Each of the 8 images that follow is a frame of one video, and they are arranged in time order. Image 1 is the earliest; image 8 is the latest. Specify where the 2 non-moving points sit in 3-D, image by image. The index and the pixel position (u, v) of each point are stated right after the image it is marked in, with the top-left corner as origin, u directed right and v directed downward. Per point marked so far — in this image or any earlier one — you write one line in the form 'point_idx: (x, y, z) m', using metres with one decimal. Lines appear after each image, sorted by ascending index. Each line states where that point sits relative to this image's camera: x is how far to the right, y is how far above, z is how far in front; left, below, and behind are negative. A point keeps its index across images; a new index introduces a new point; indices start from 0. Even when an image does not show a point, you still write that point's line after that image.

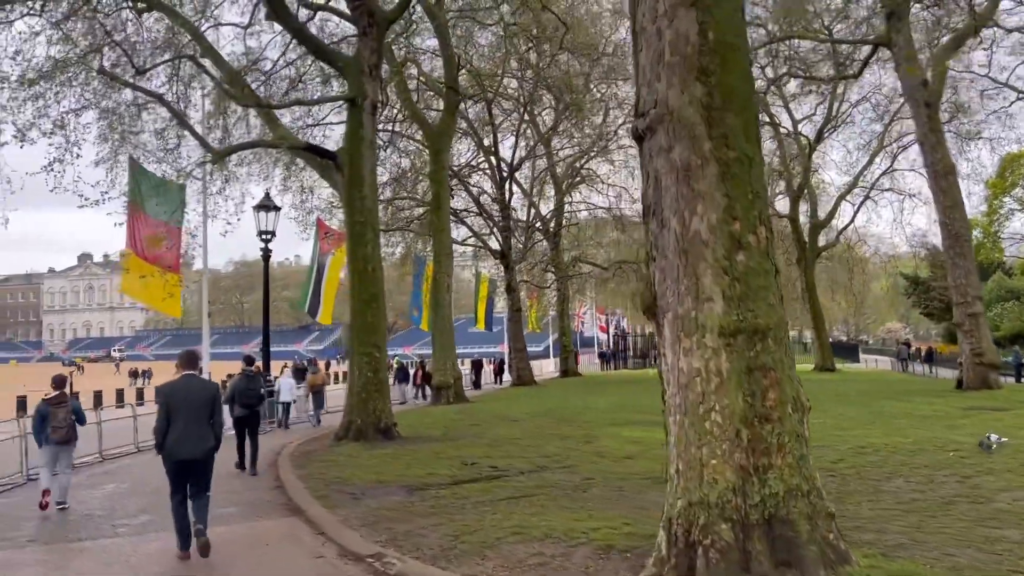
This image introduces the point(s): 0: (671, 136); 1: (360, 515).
0: (+0.9, +0.9, +4.7) m
1: (-1.4, -2.0, +7.6) m
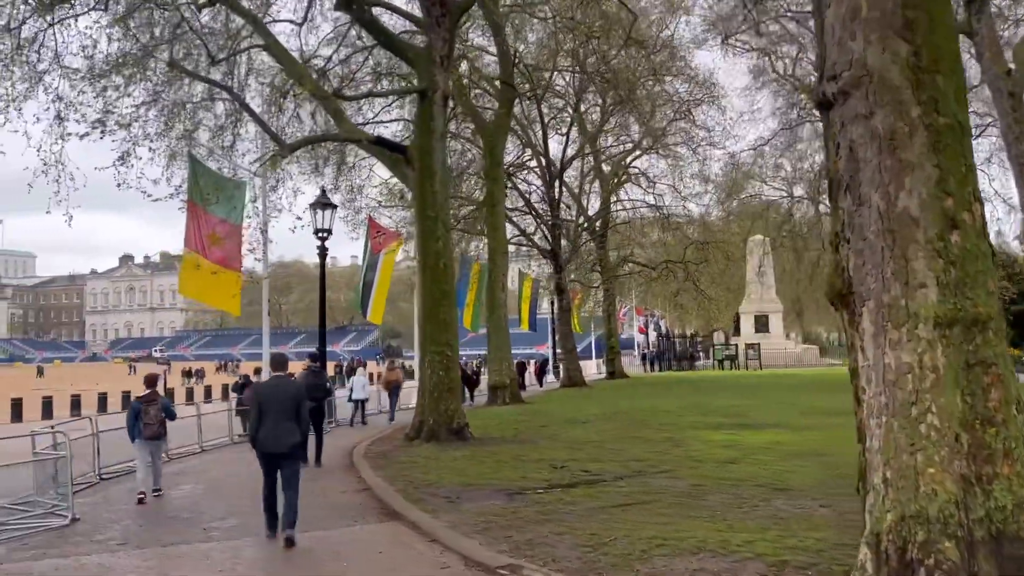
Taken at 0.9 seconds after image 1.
0: (+1.8, +0.9, +4.2) m
1: (-0.4, -2.0, +7.2) m
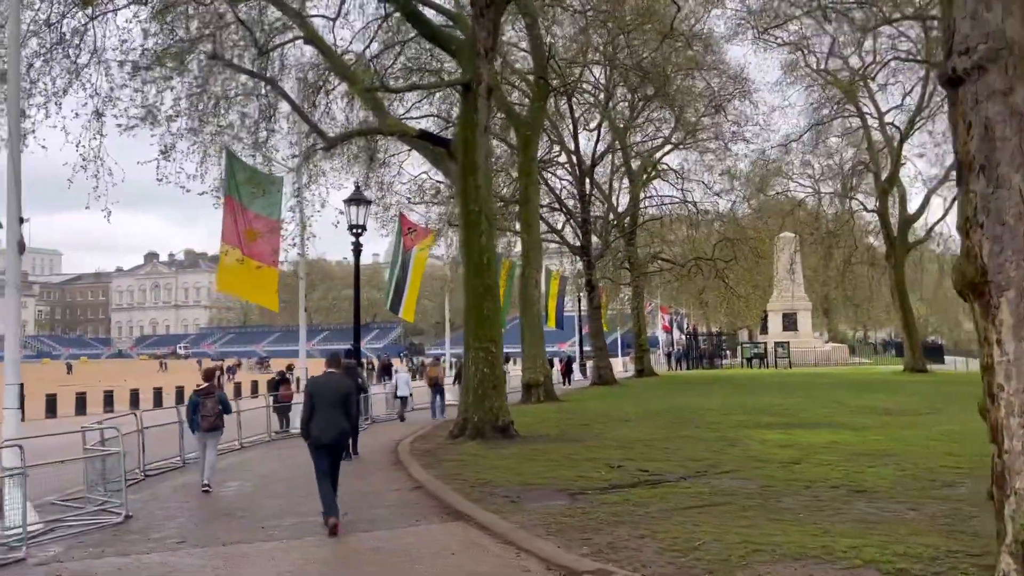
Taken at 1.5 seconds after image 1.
0: (+2.3, +1.0, +3.9) m
1: (+0.2, -1.9, +6.9) m
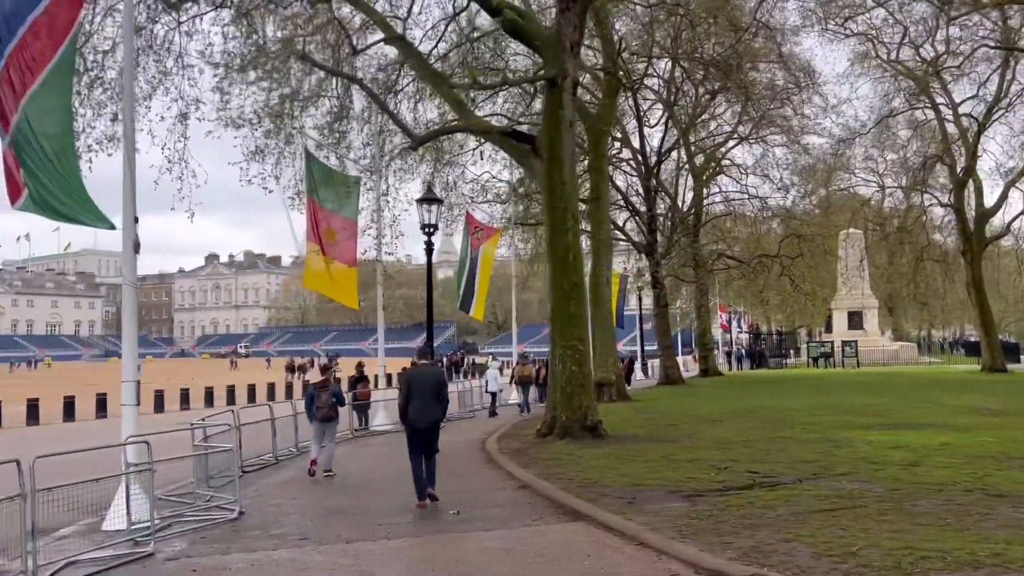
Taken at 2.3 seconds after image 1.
0: (+3.1, +1.0, +3.6) m
1: (+1.2, -1.9, +6.8) m
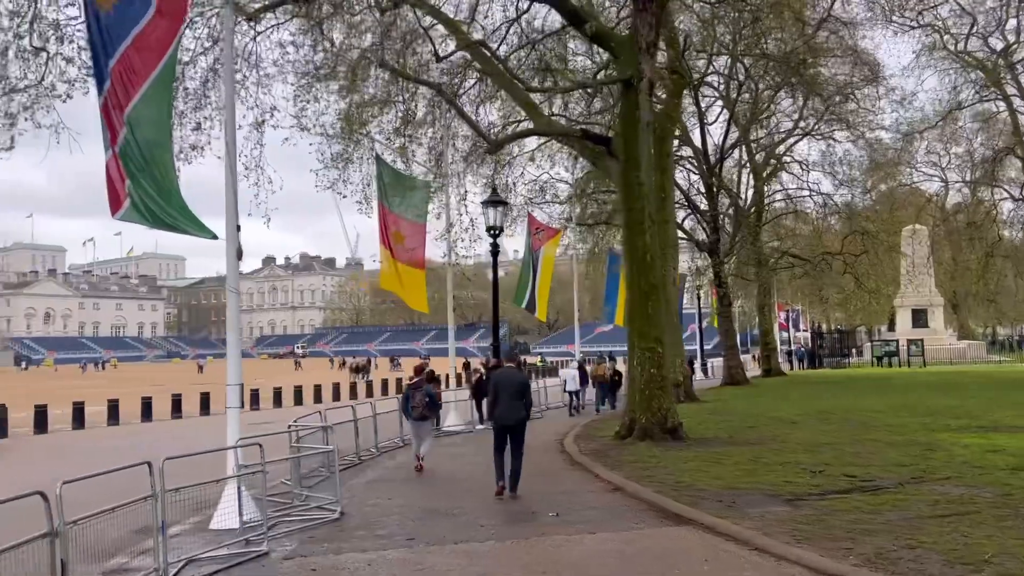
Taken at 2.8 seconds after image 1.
0: (+3.8, +1.0, +3.5) m
1: (+2.1, -1.9, +6.7) m
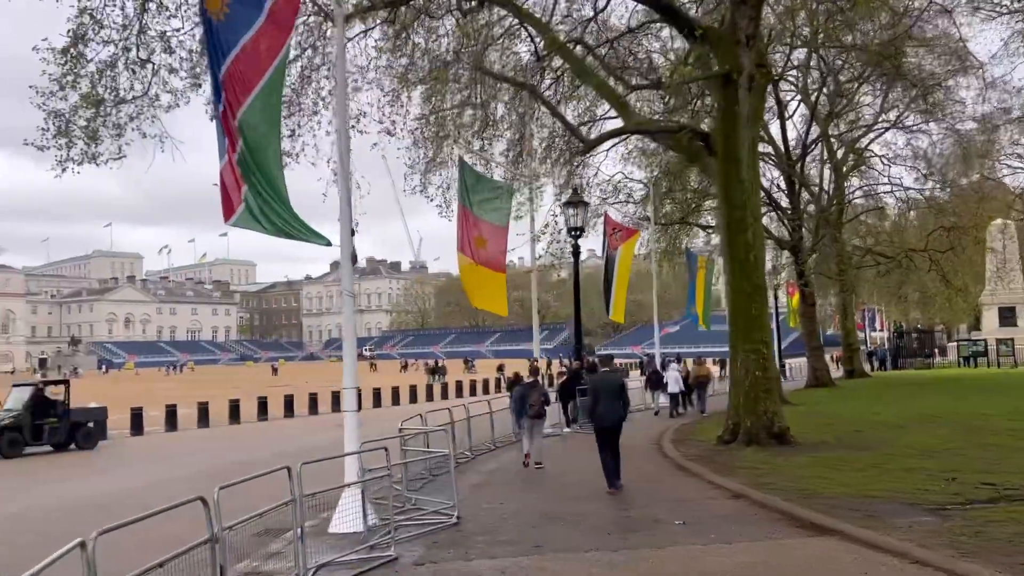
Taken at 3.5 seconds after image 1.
0: (+4.6, +1.1, +3.0) m
1: (+3.1, -1.9, +6.4) m
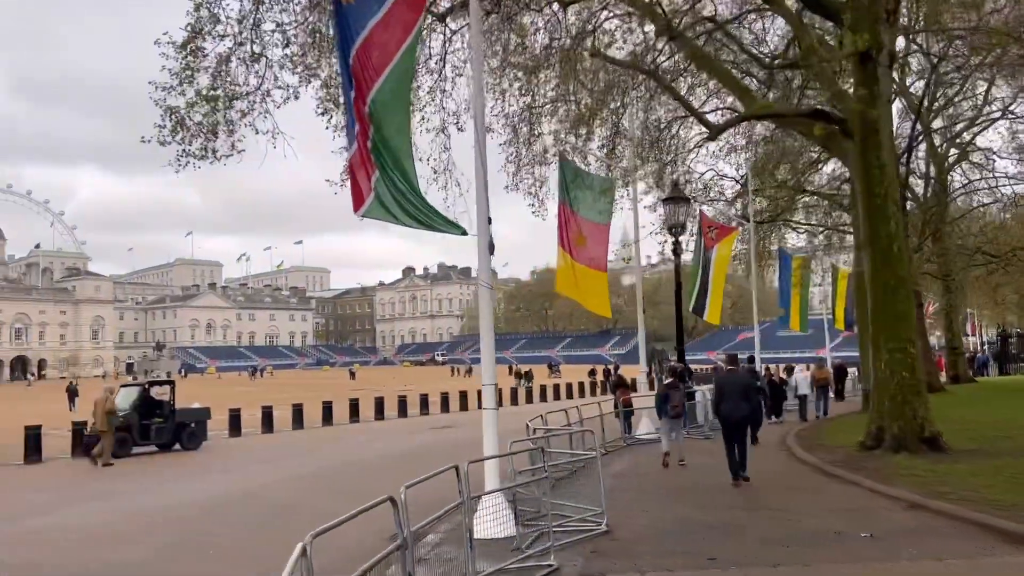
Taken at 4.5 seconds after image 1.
0: (+5.6, +1.2, +2.1) m
1: (+4.4, -1.8, +5.5) m
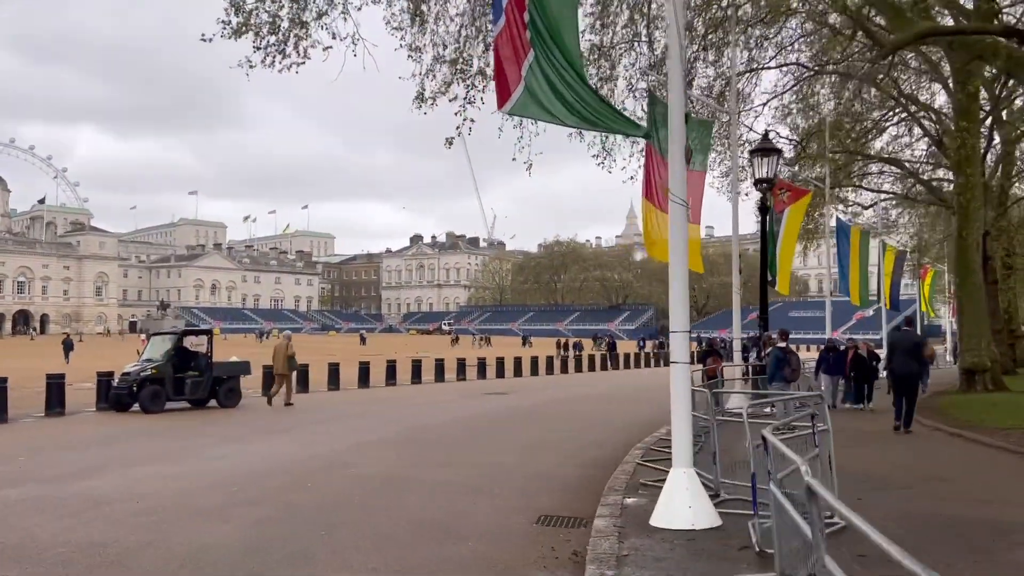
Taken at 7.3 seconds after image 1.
0: (+7.2, +1.4, +0.1) m
1: (+5.9, -1.4, +3.6) m
